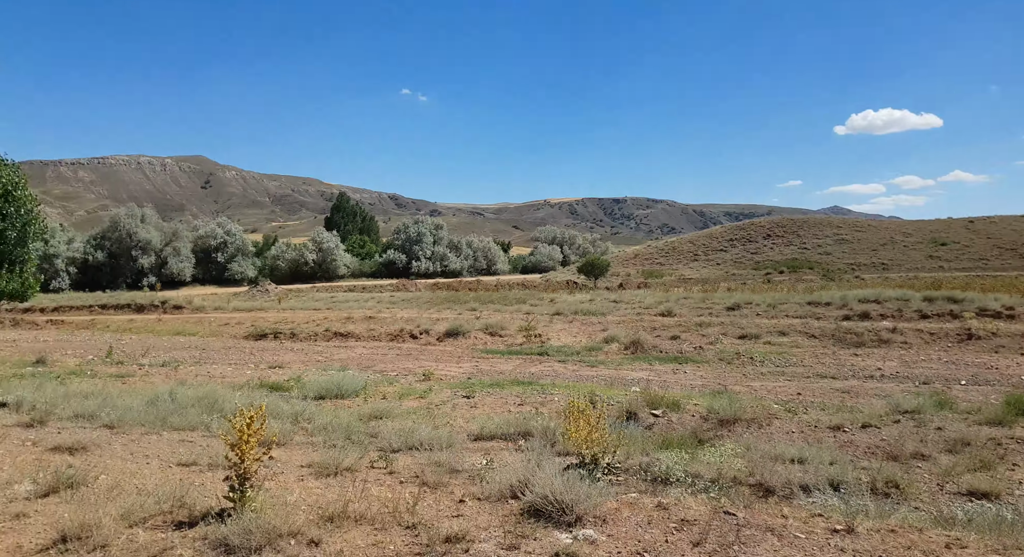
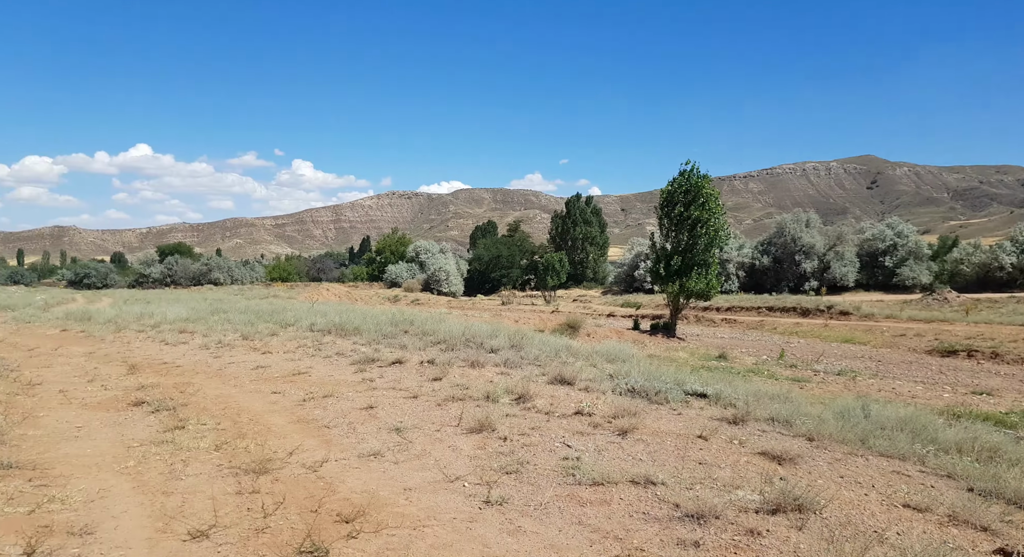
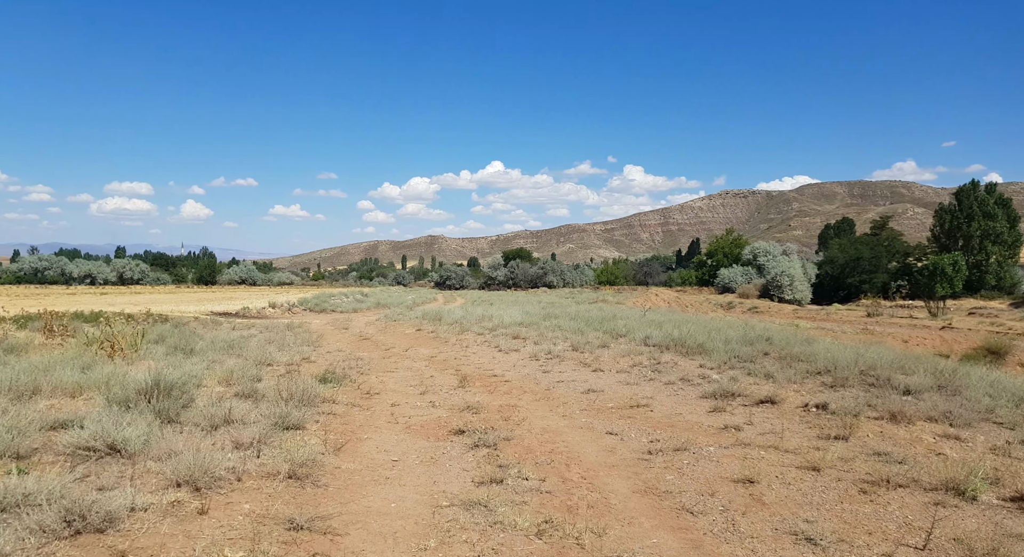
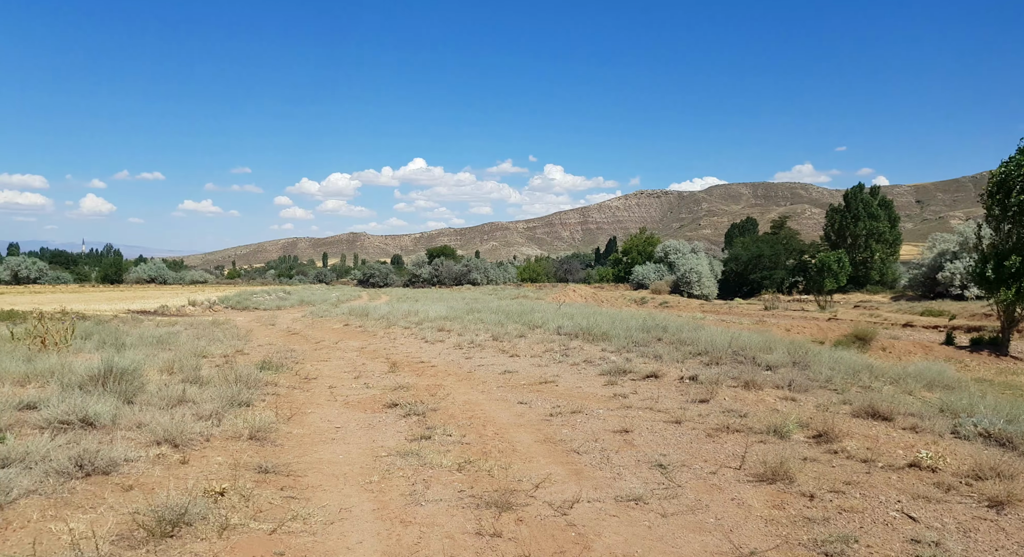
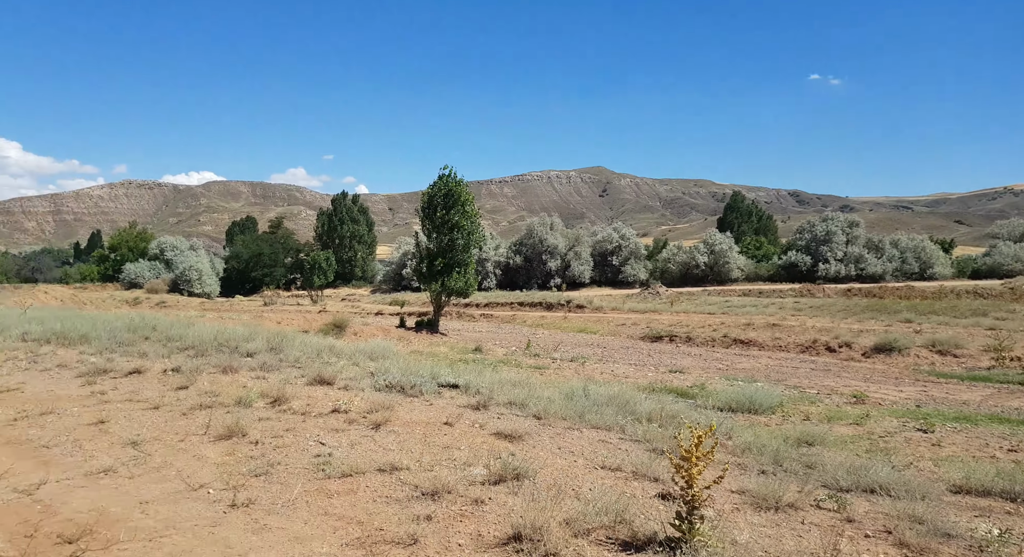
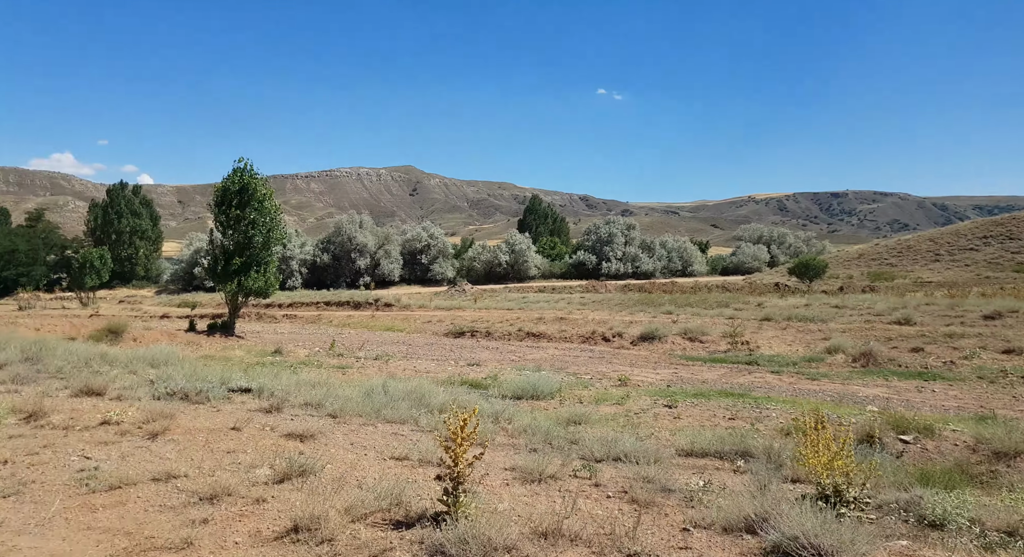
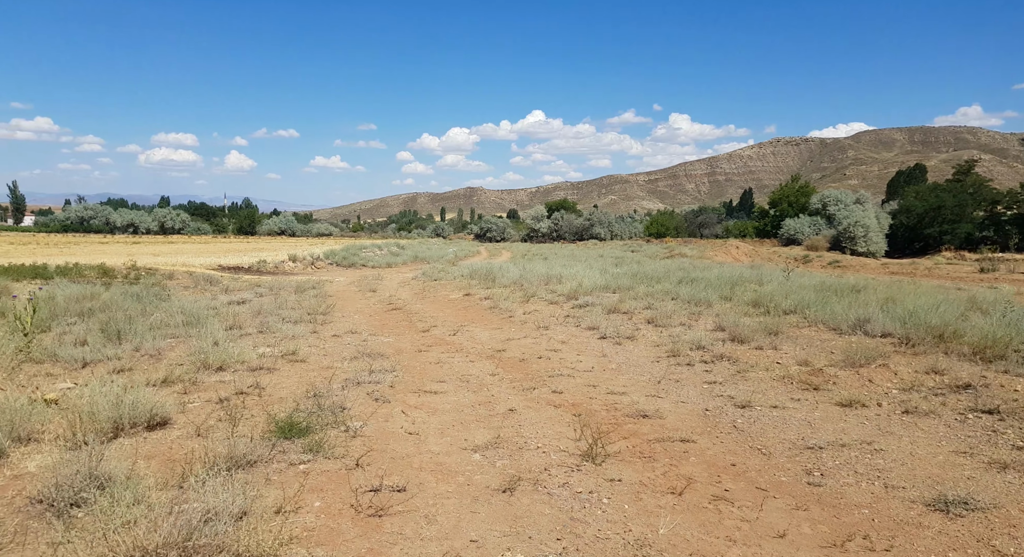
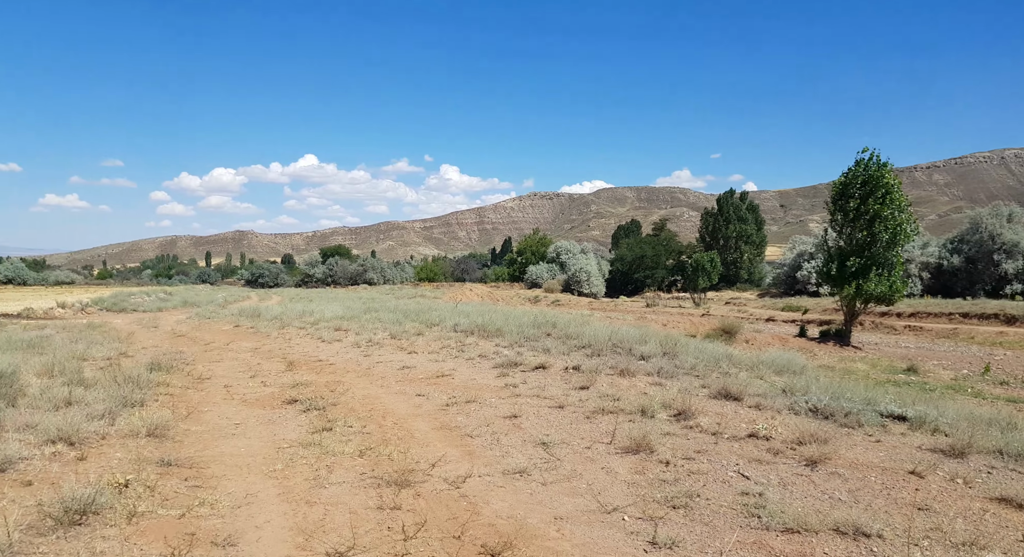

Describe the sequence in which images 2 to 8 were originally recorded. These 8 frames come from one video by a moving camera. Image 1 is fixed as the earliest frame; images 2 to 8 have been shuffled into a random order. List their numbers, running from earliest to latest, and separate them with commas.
6, 5, 2, 8, 4, 3, 7
